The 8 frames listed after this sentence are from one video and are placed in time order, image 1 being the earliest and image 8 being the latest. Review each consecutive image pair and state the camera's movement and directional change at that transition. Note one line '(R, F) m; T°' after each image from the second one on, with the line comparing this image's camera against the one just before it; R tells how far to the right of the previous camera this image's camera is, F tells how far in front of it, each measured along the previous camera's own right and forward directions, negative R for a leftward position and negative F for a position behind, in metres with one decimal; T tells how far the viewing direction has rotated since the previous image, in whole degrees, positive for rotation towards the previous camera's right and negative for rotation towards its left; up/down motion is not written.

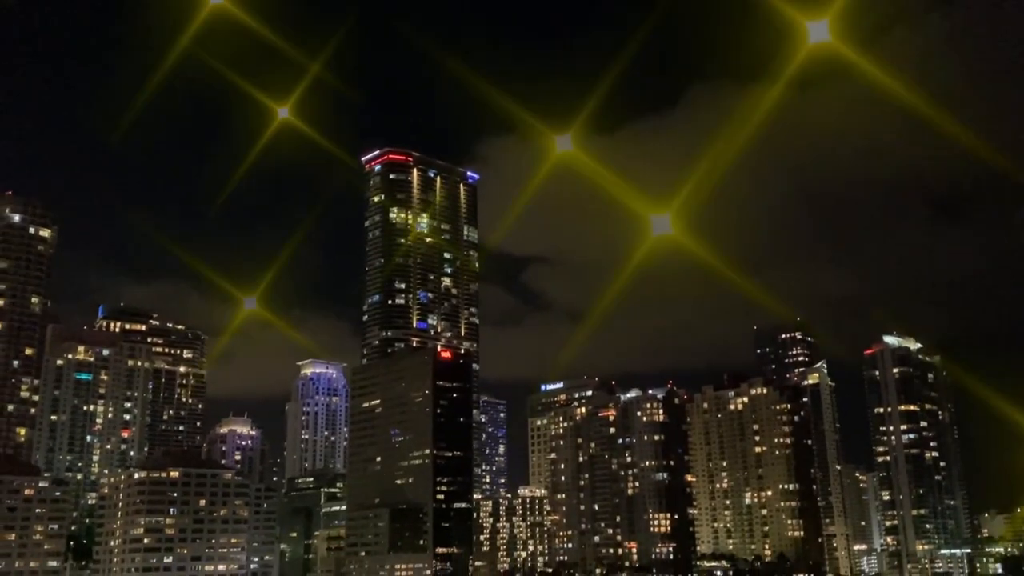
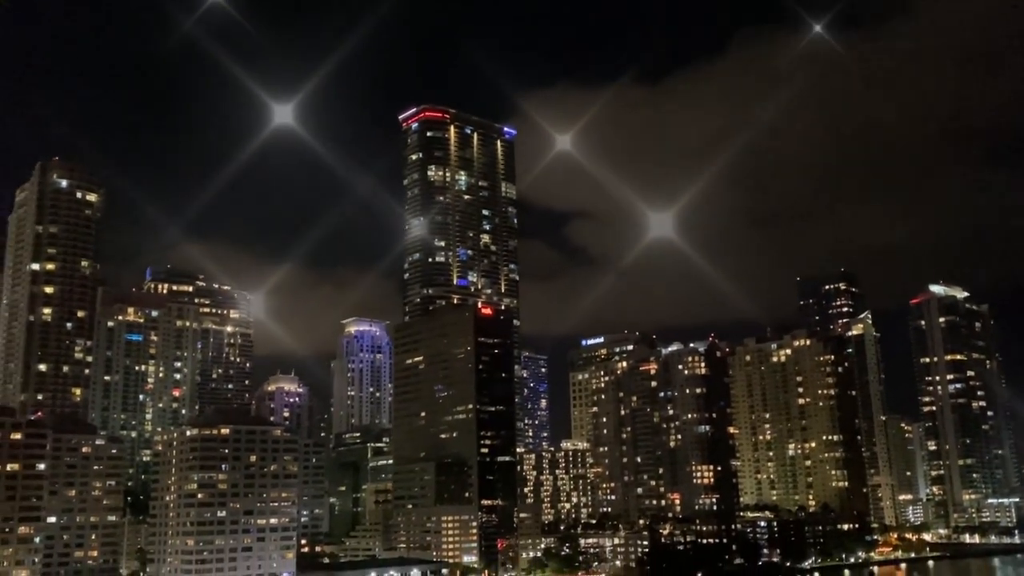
(-0.1, -0.3) m; -2°
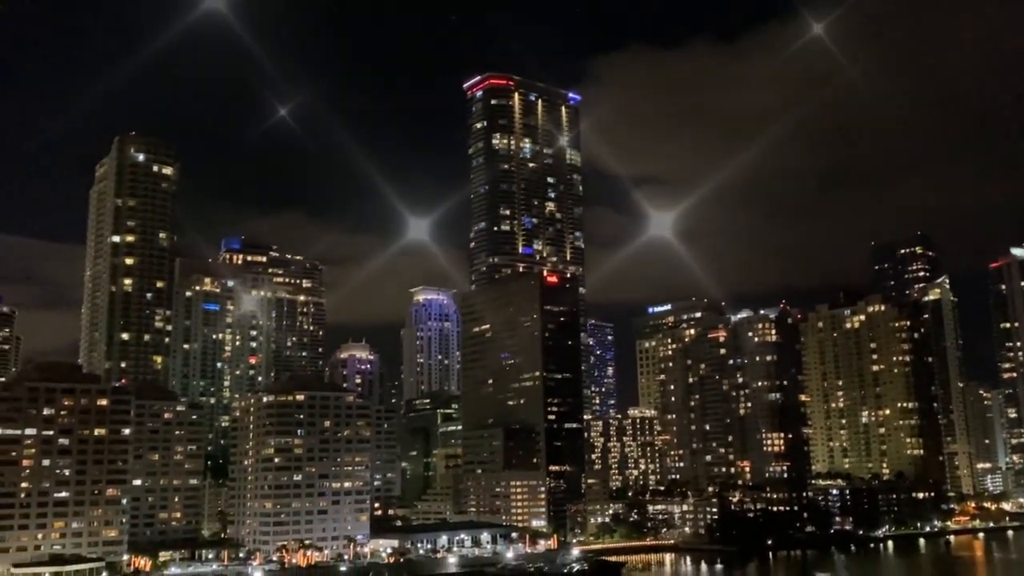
(-0.3, -0.2) m; -4°
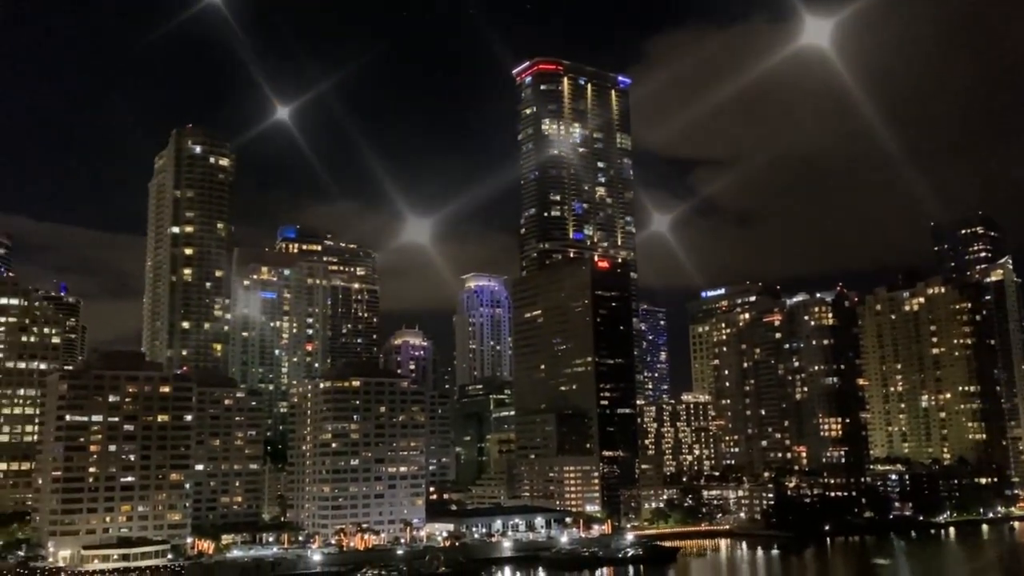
(-0.2, -0.3) m; -3°
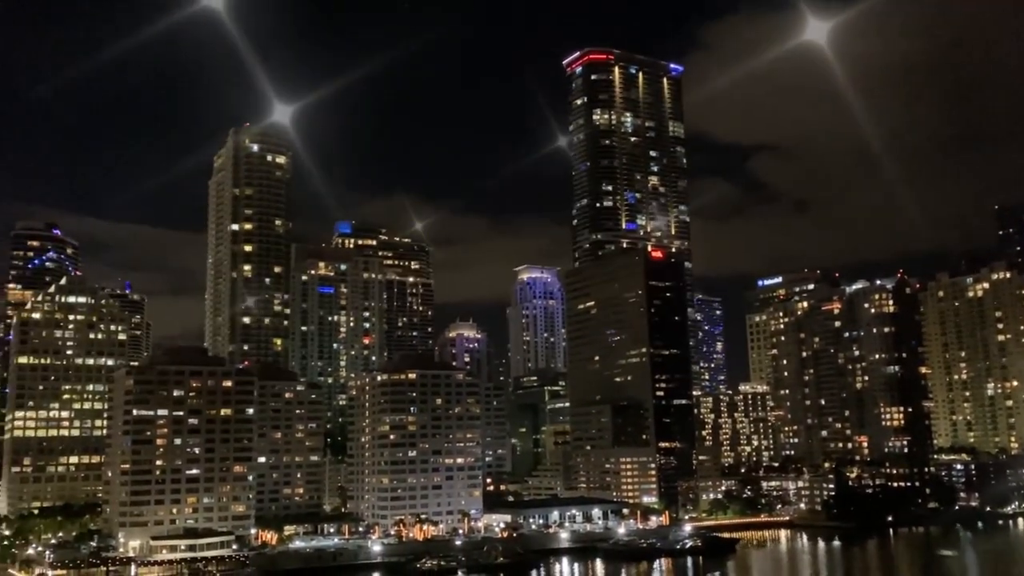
(-0.2, -0.3) m; -3°
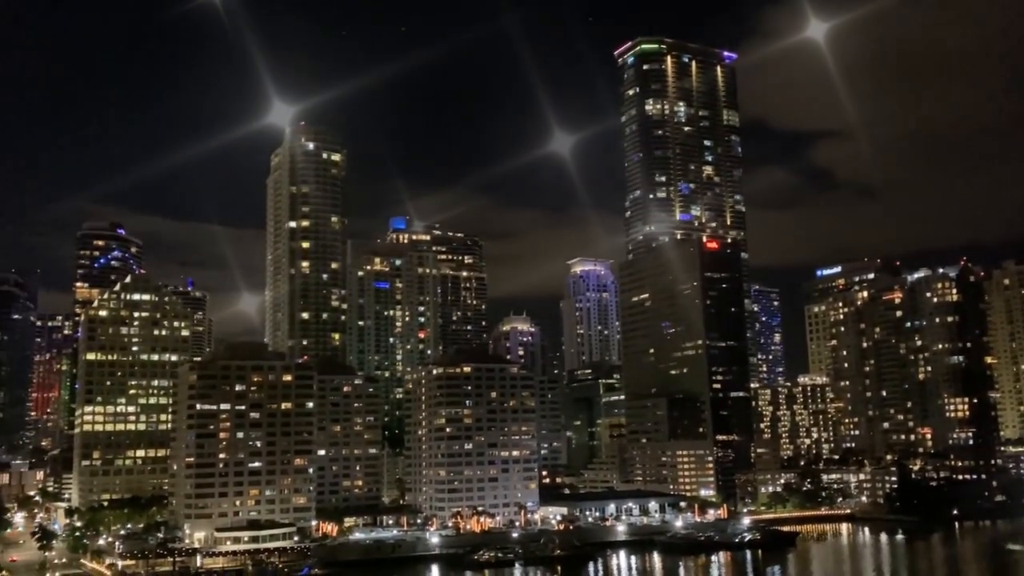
(-0.1, -0.2) m; -3°
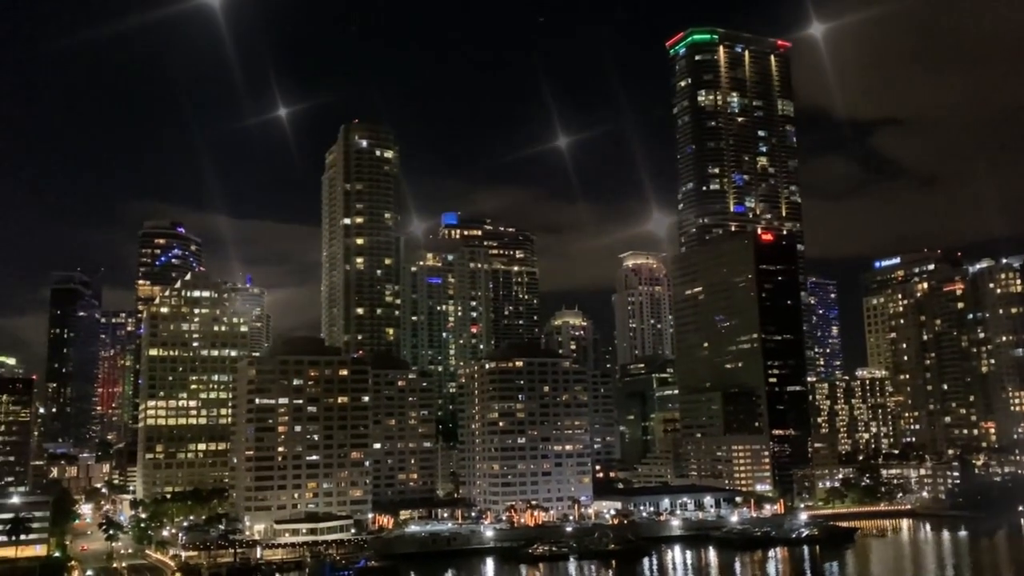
(0.0, -0.3) m; -3°
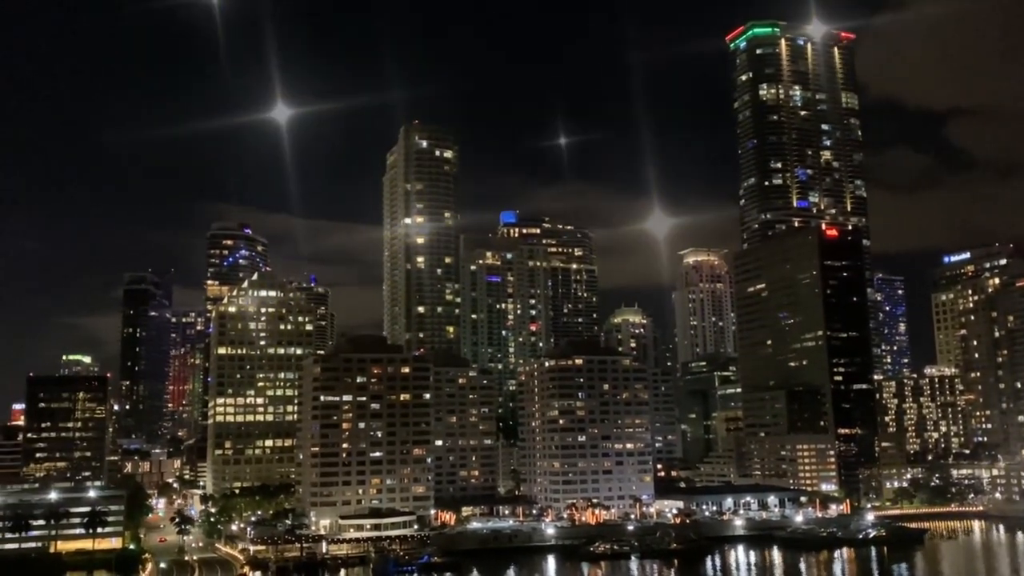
(0.0, -0.5) m; -4°
